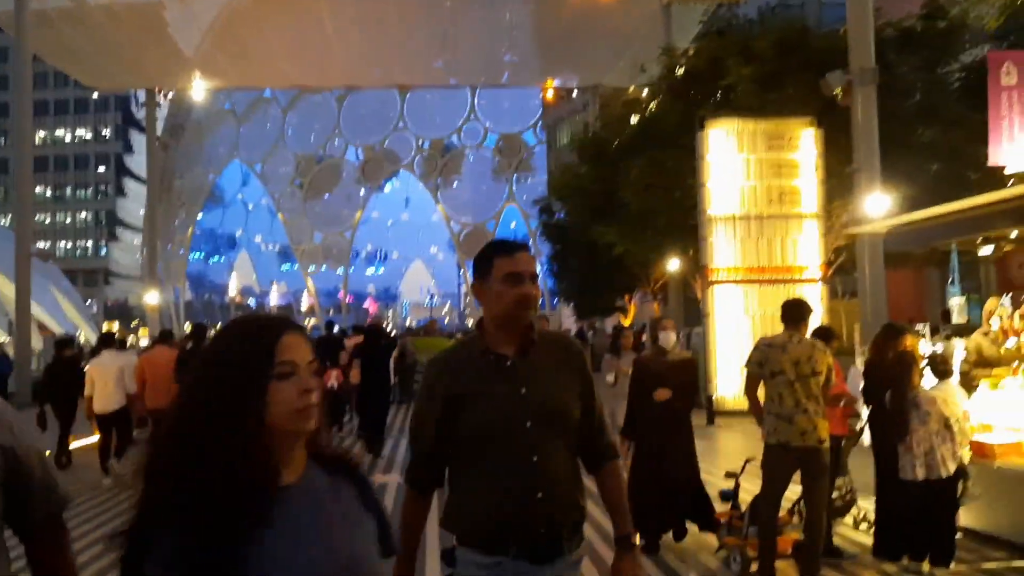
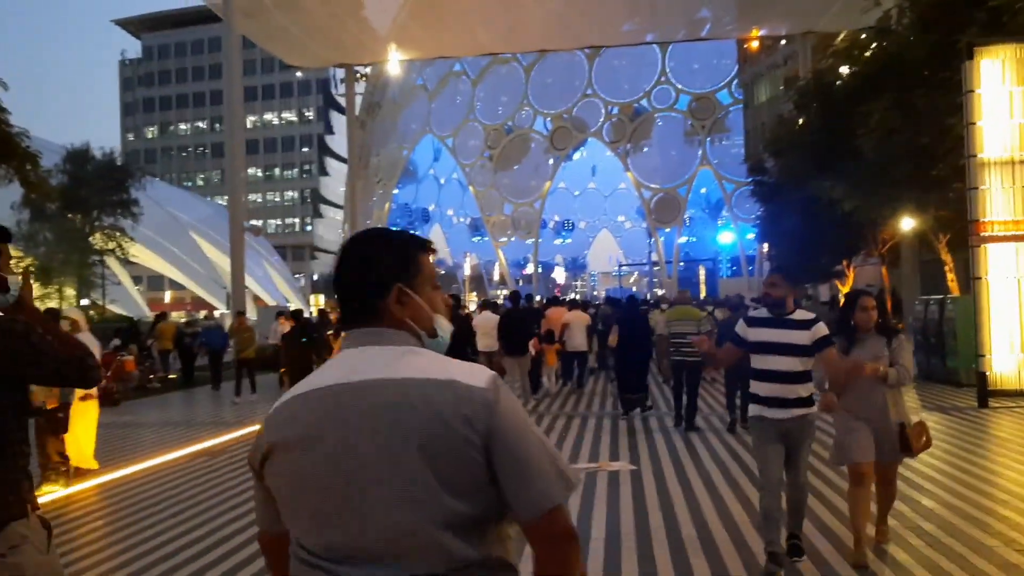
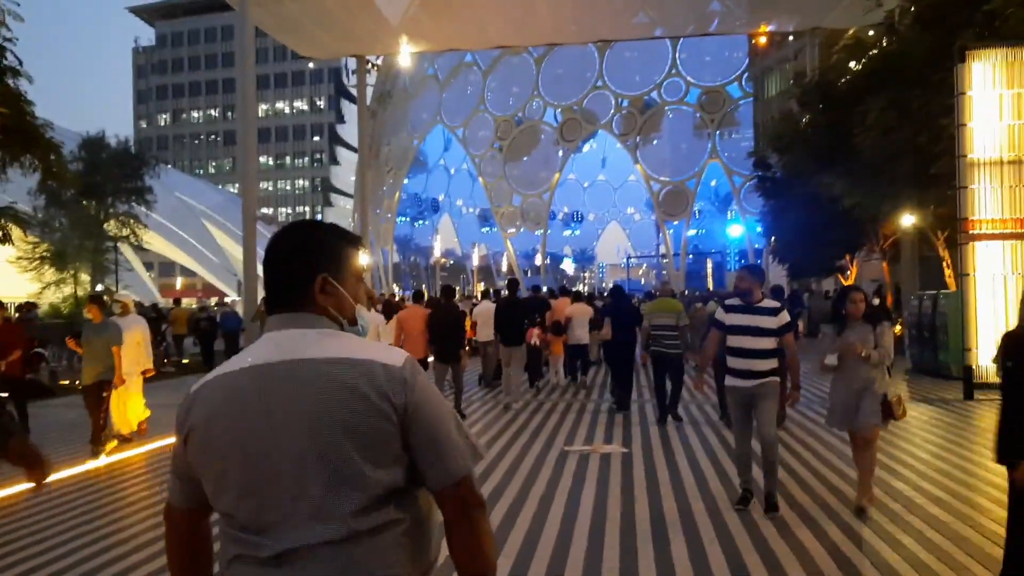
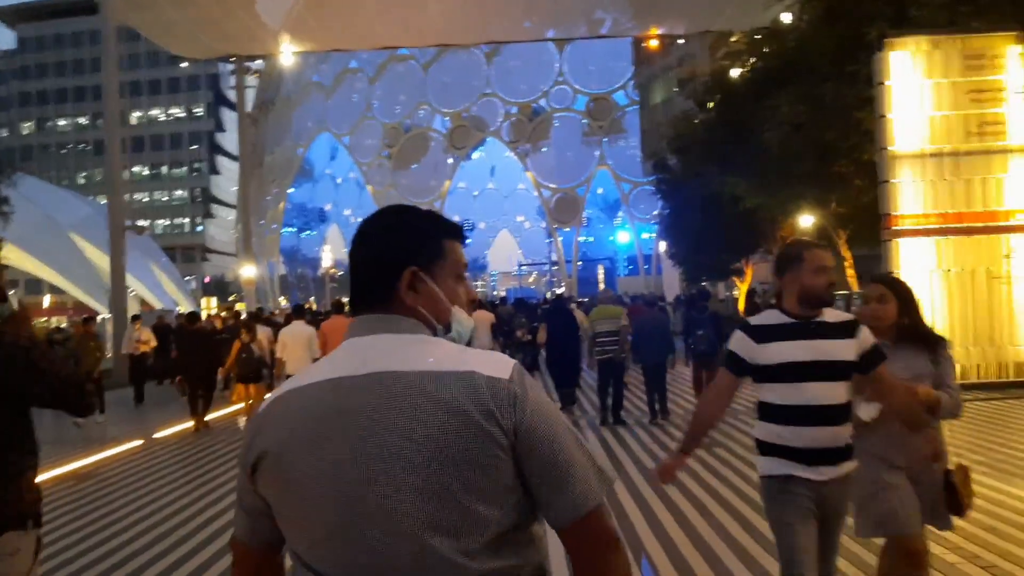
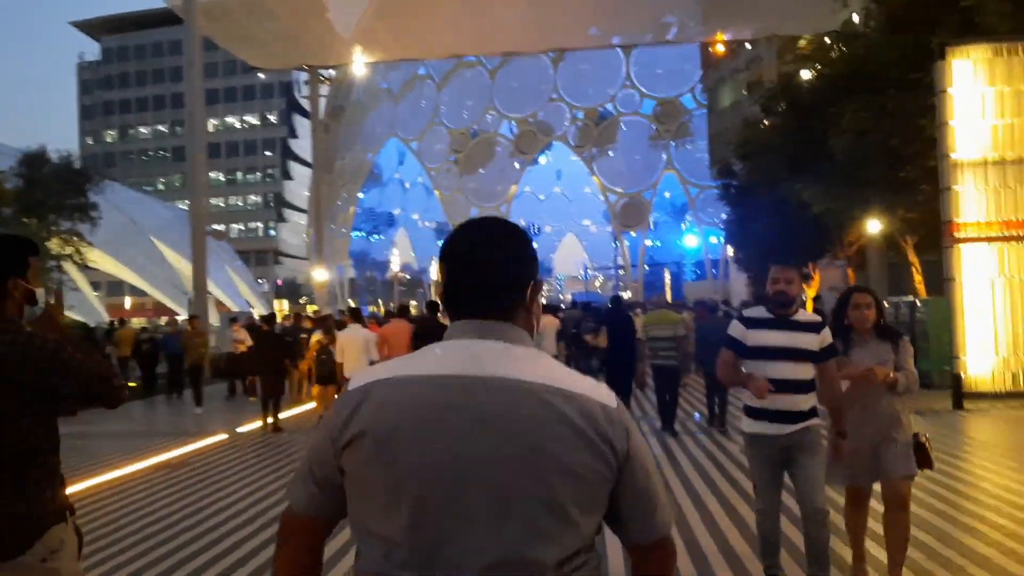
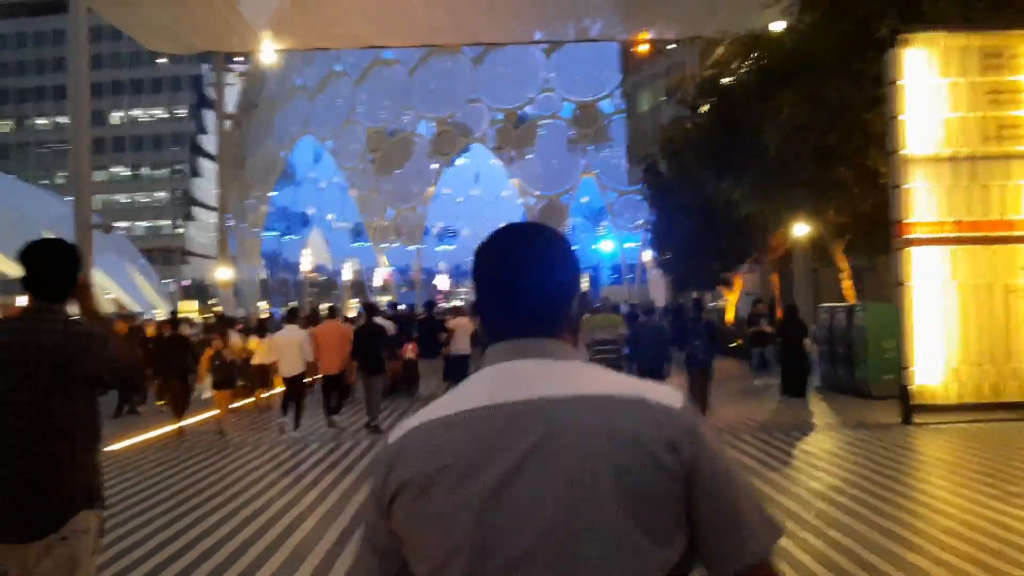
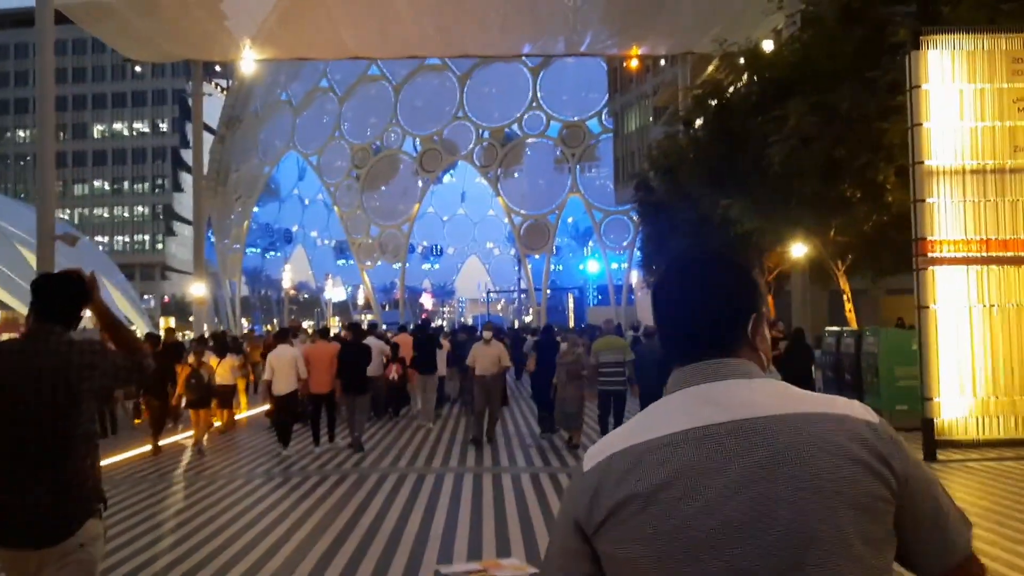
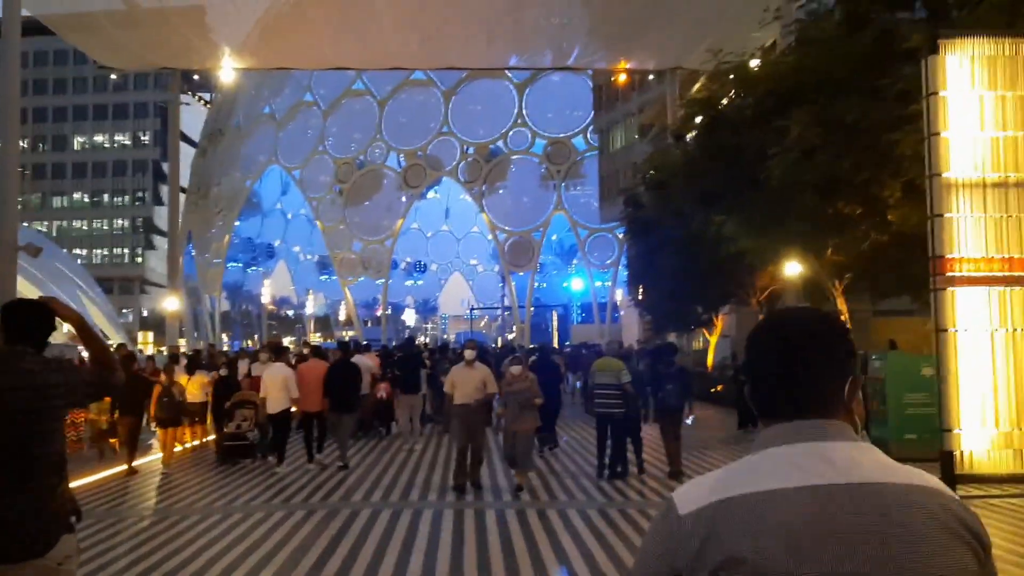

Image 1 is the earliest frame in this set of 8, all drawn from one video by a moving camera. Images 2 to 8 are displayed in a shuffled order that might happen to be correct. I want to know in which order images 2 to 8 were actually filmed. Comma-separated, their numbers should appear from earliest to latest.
3, 2, 5, 4, 6, 7, 8
